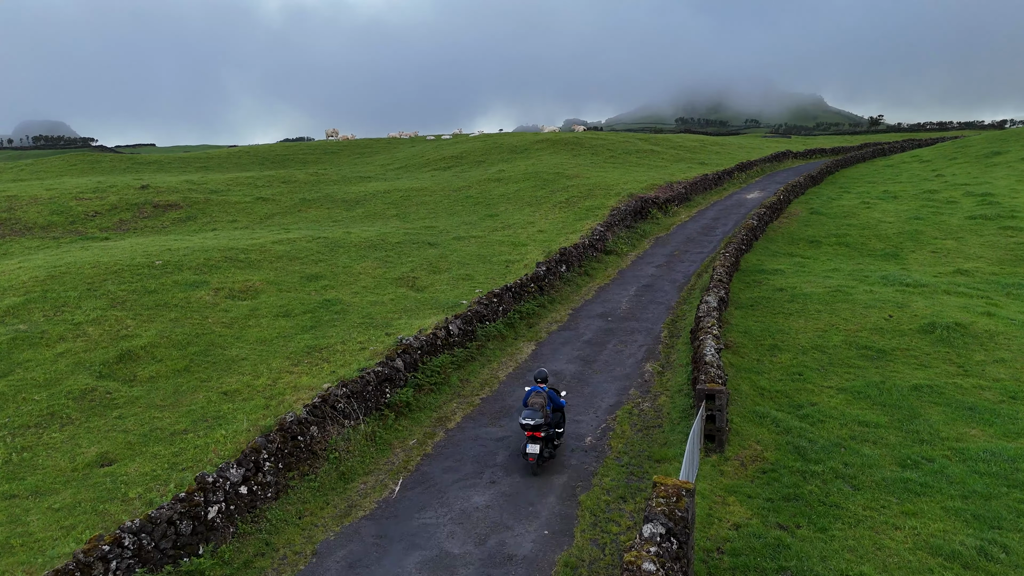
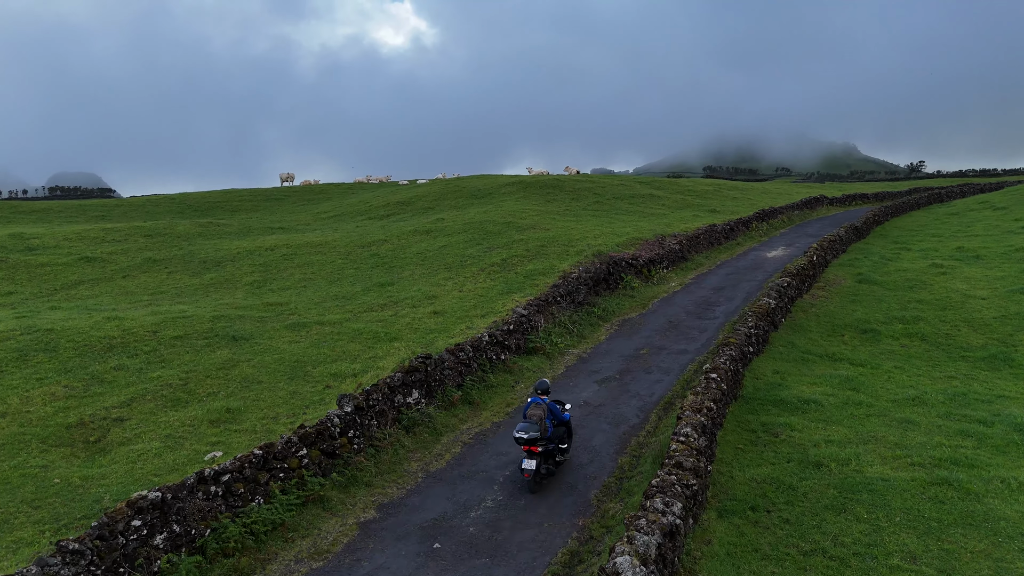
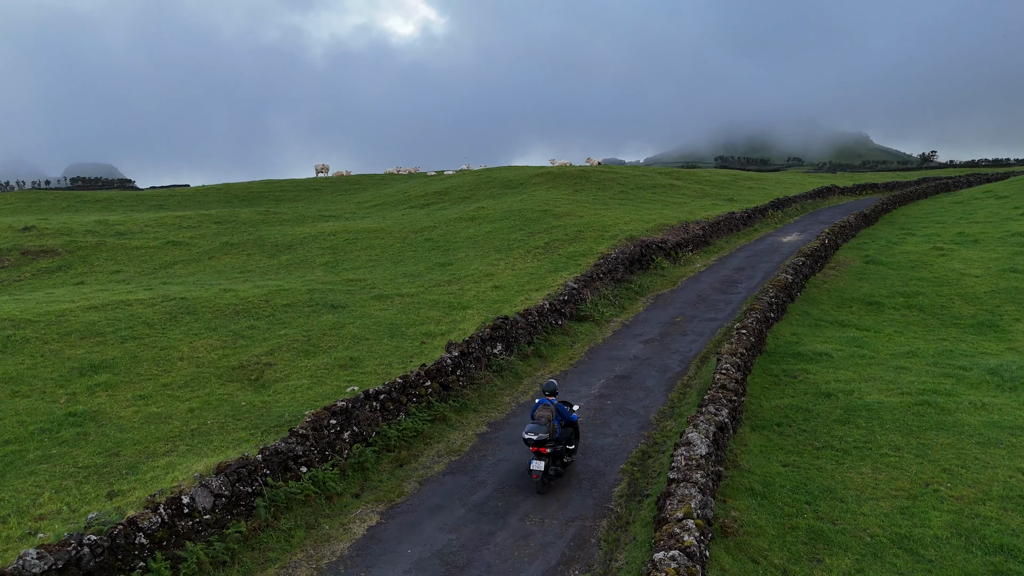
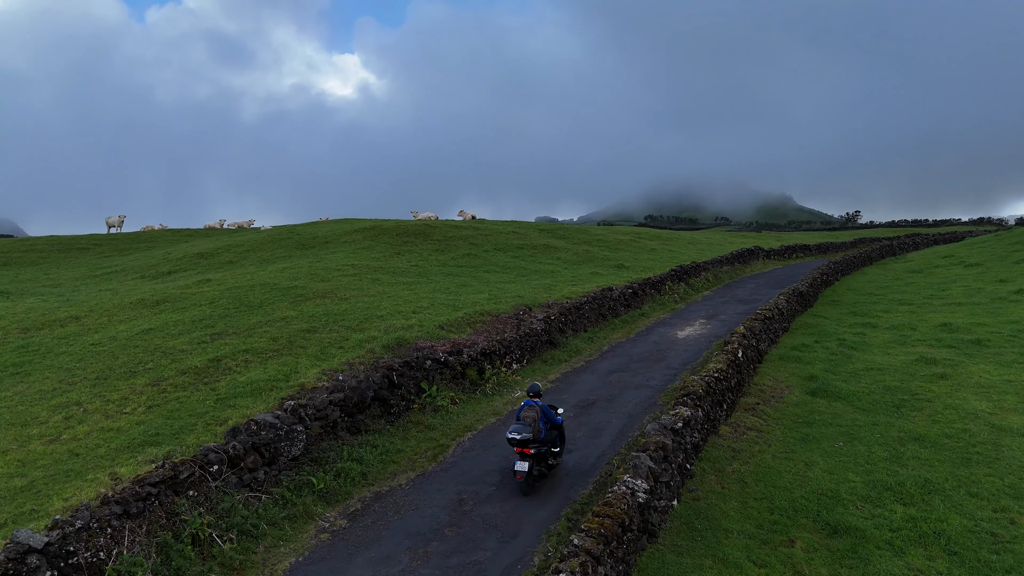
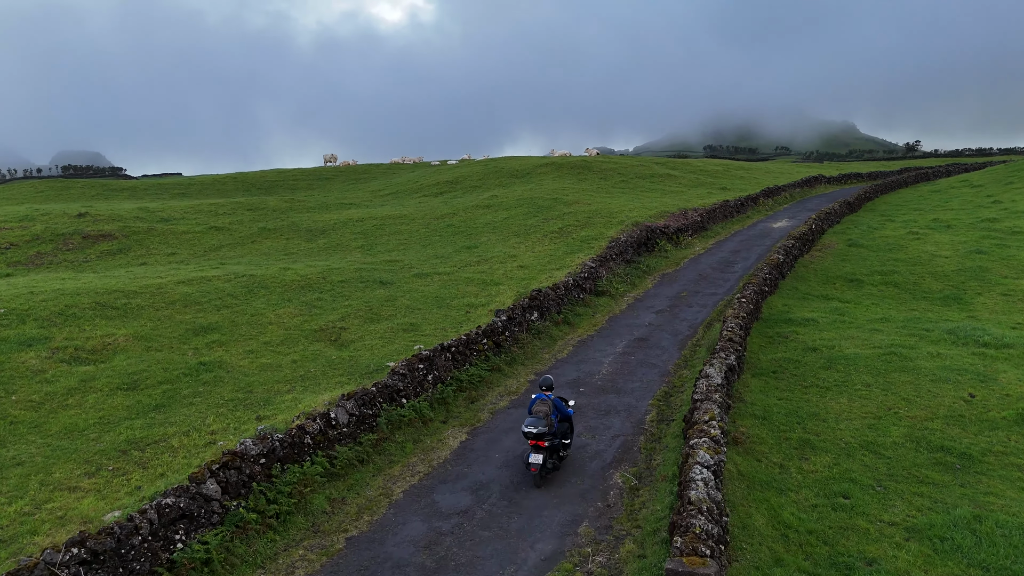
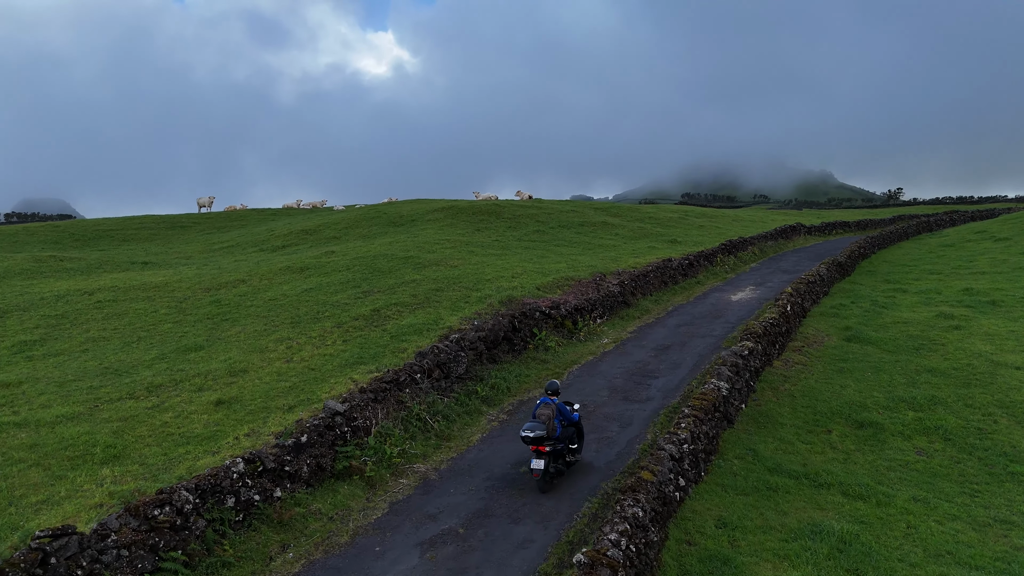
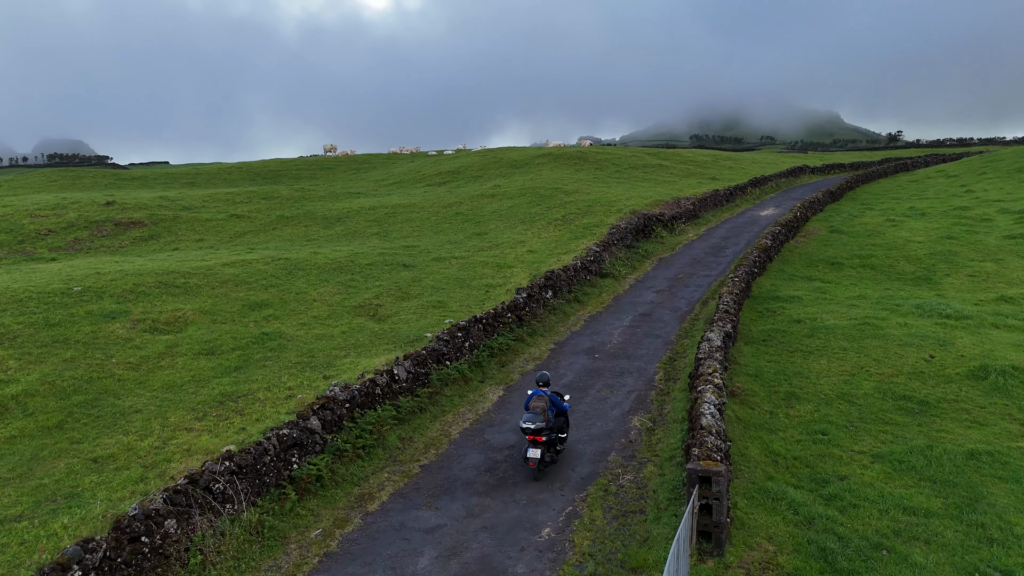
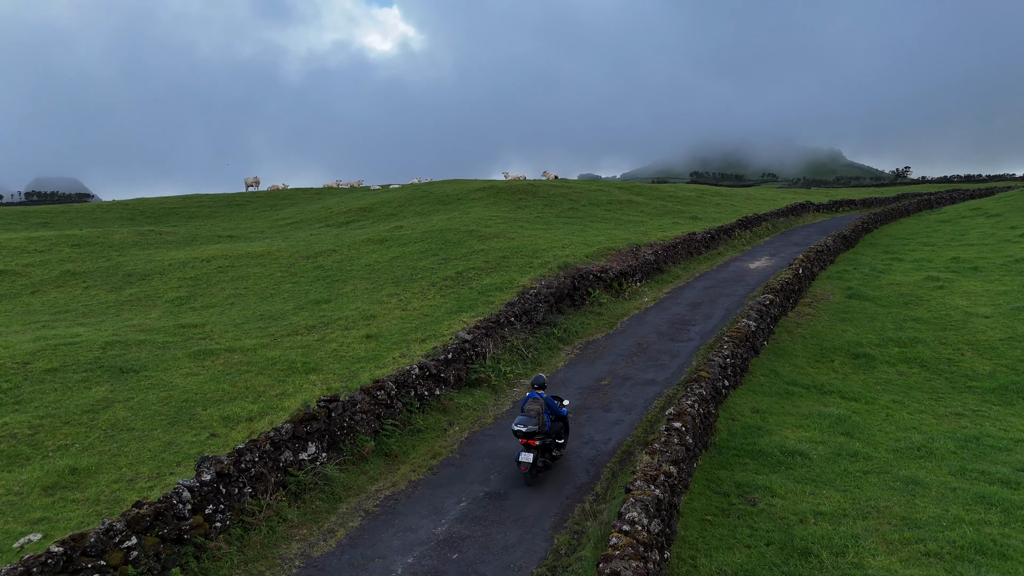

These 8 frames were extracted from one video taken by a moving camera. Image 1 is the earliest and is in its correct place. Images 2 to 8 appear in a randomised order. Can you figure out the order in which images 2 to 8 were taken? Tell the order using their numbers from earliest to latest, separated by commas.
7, 5, 3, 2, 8, 6, 4
